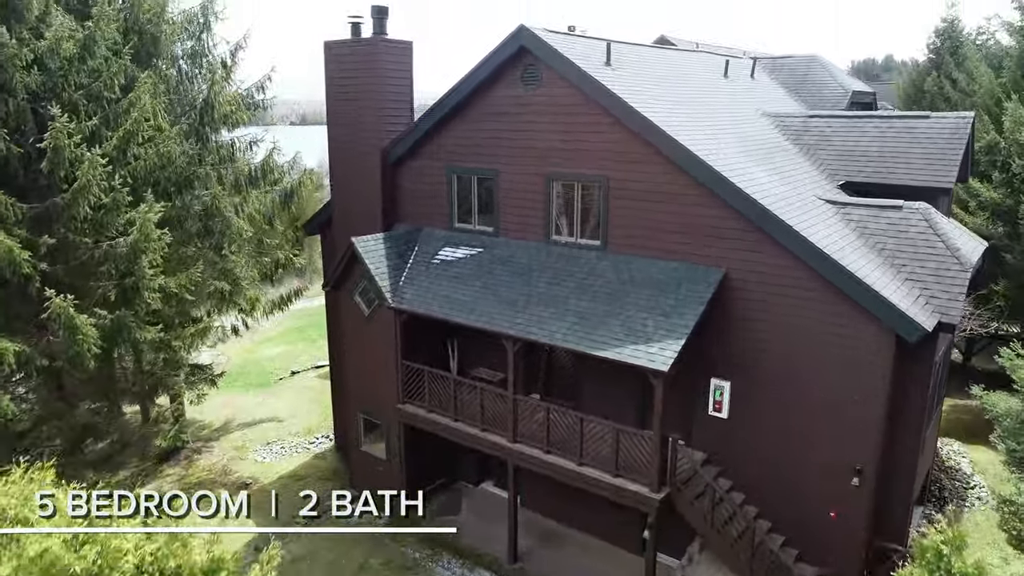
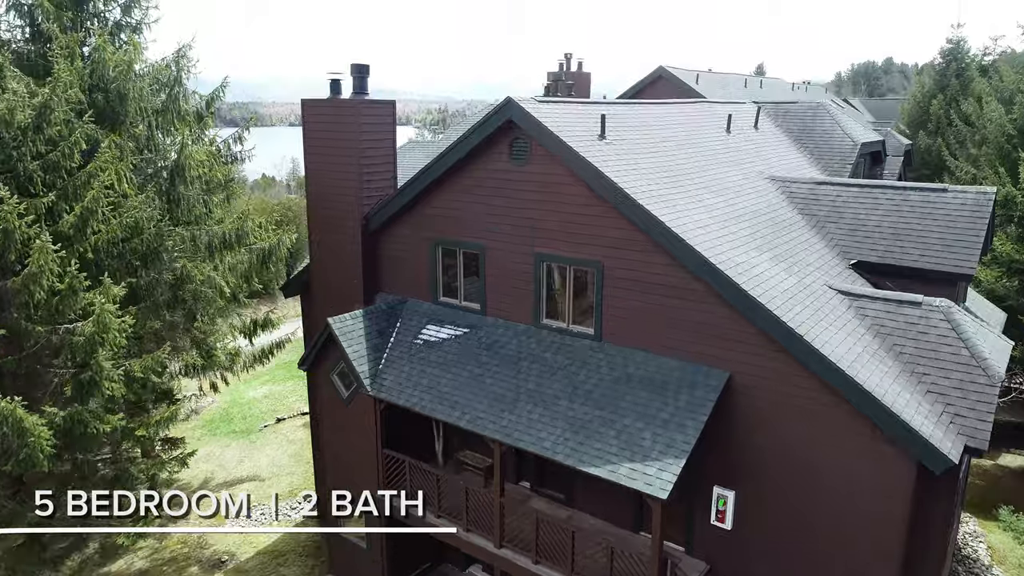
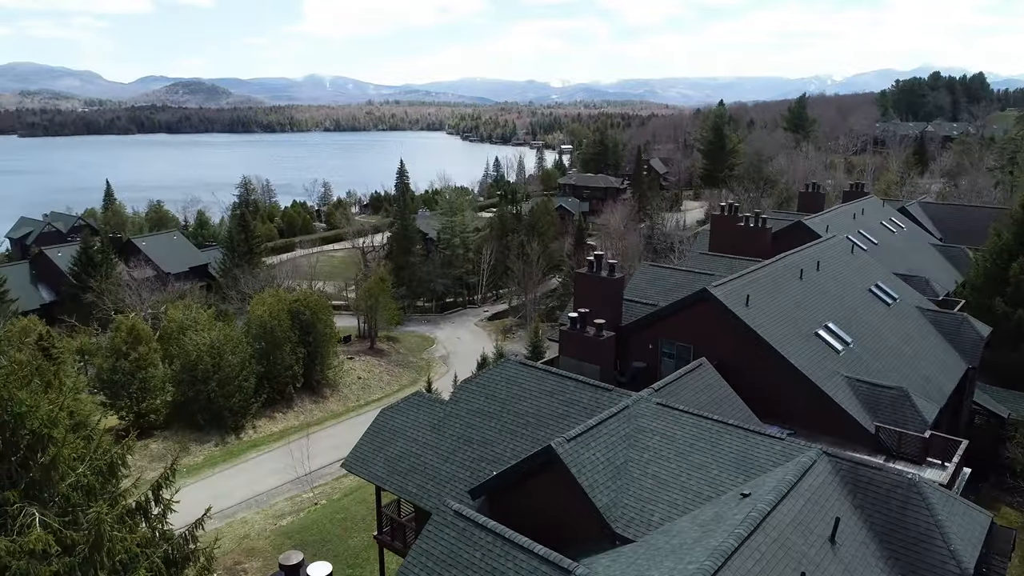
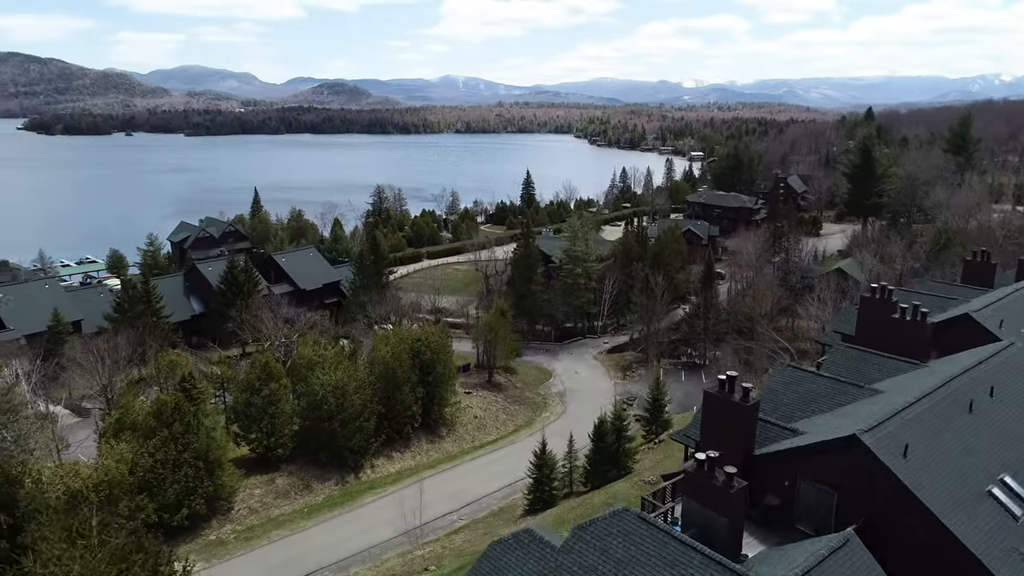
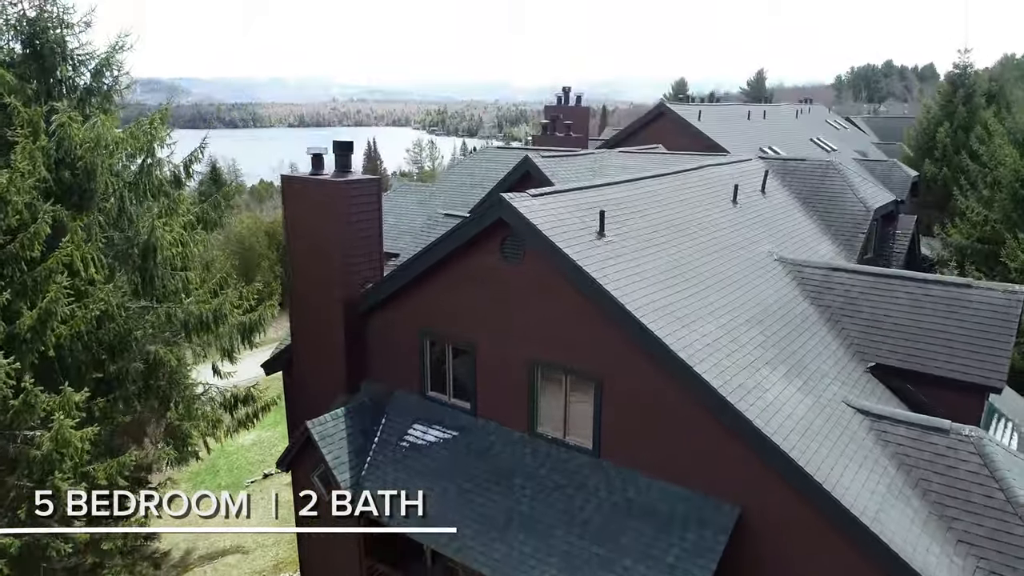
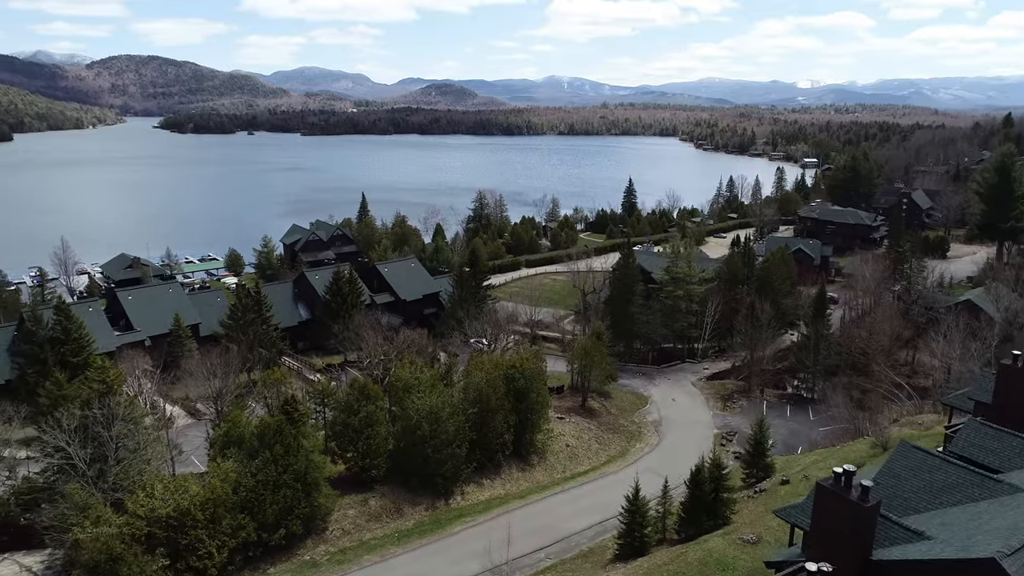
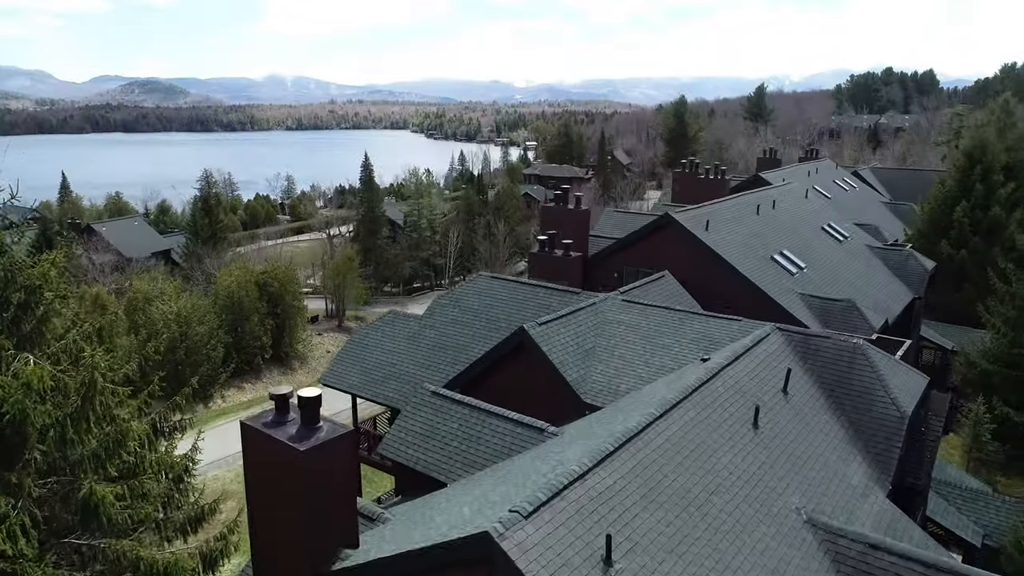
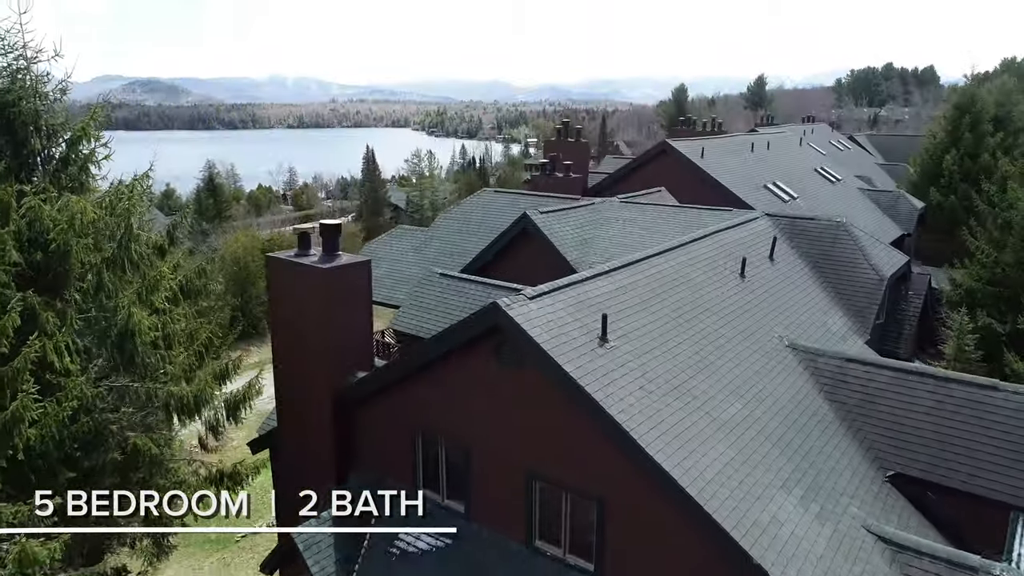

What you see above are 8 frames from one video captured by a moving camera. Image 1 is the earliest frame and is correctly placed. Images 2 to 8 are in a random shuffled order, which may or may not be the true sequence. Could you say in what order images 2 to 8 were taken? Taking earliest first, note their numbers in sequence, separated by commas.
2, 5, 8, 7, 3, 4, 6
